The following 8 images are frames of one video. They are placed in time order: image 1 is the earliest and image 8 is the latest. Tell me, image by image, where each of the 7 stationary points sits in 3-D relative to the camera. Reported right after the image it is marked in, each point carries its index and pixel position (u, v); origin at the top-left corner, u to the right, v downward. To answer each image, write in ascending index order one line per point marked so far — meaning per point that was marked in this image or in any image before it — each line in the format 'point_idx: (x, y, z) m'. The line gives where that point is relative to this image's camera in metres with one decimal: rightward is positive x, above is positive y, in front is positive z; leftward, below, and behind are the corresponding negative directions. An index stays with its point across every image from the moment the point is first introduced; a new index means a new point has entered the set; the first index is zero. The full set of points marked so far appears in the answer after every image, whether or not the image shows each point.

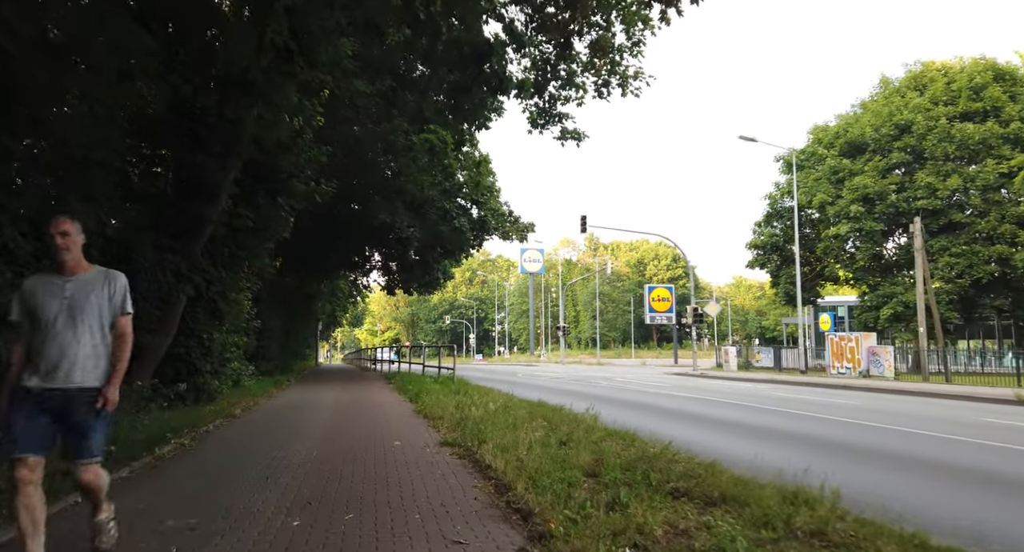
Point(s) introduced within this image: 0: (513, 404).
0: (0.0, -2.0, +10.5) m
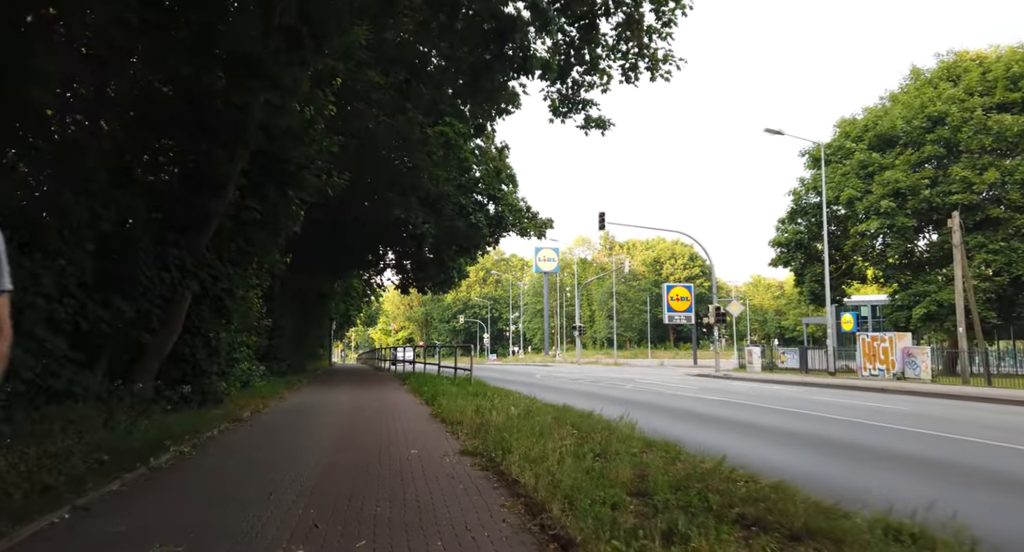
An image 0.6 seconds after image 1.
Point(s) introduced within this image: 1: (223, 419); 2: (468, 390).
0: (+0.4, -2.0, +9.8) m
1: (-4.5, -2.2, +10.3) m
2: (-0.9, -2.4, +13.9) m
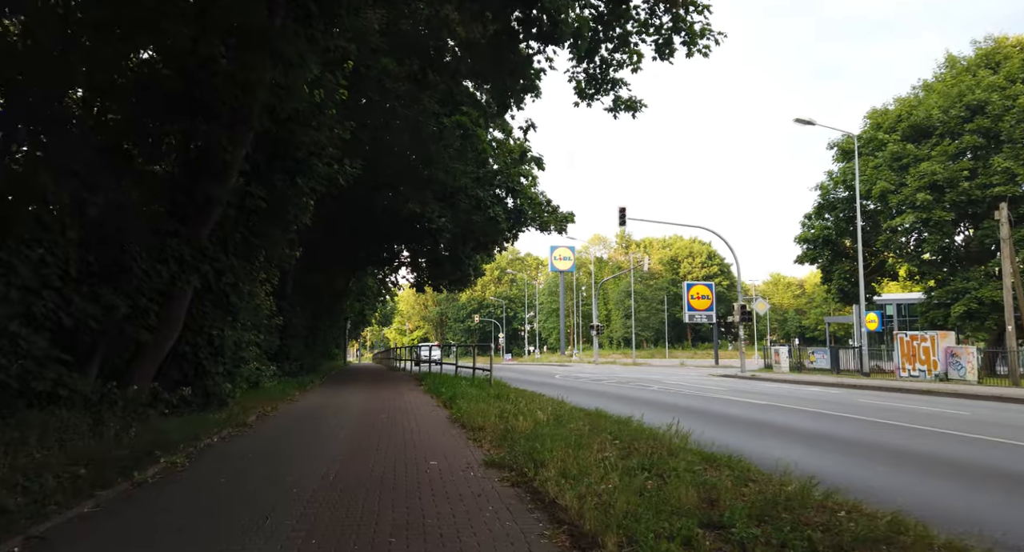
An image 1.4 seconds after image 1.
0: (+0.7, -1.8, +8.9) m
1: (-4.1, -2.1, +9.5) m
2: (-0.4, -2.3, +13.1) m
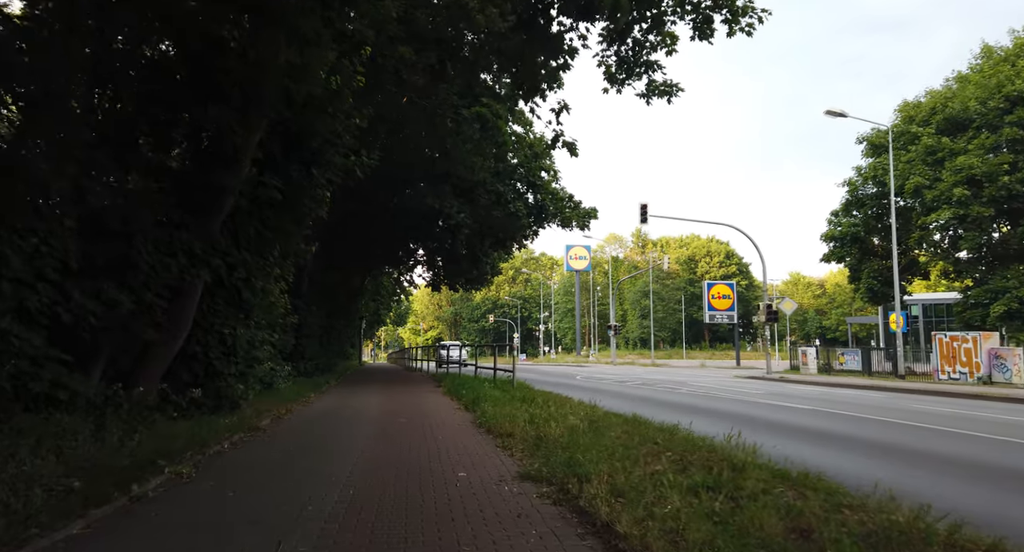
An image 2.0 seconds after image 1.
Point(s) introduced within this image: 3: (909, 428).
0: (+1.1, -1.8, +8.2) m
1: (-3.7, -2.0, +9.0) m
2: (0.0, -2.2, +12.4) m
3: (+7.4, -2.8, +12.4) m
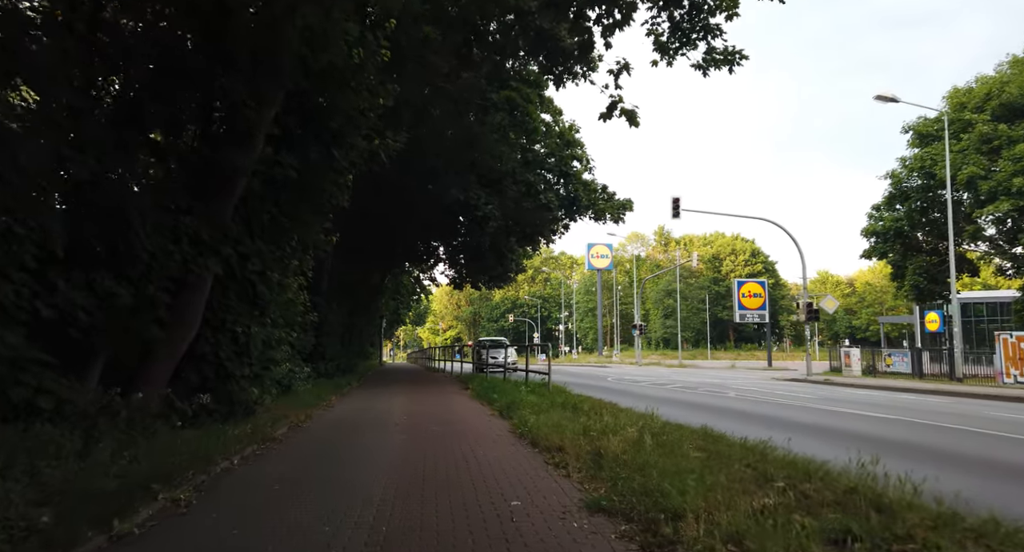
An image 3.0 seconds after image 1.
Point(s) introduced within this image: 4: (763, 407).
0: (+1.7, -1.7, +7.1) m
1: (-3.1, -1.9, +7.9) m
2: (+0.7, -2.1, +11.3) m
3: (+8.1, -2.7, +11.1) m
4: (+5.3, -2.7, +13.9) m
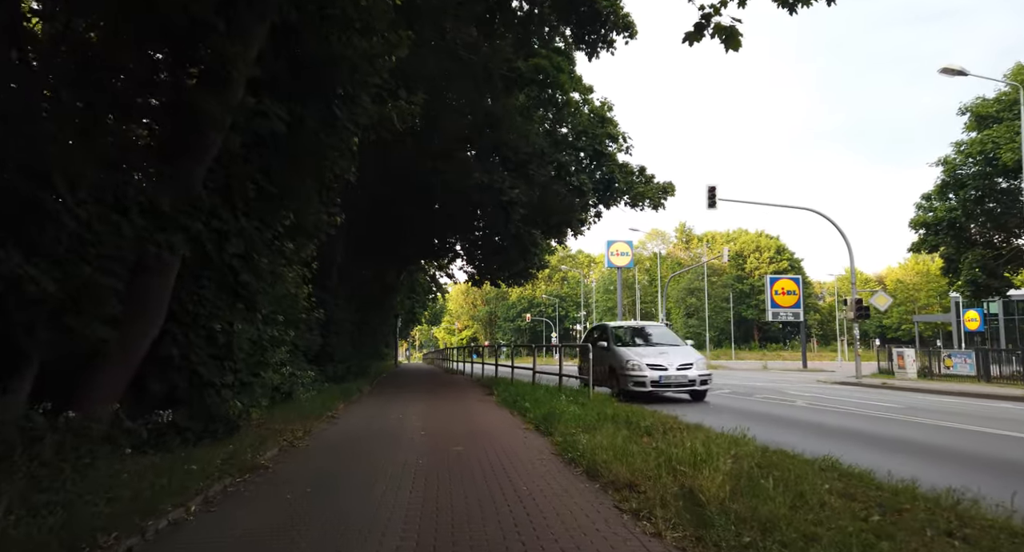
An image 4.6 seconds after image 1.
0: (+2.1, -1.5, +5.1) m
1: (-2.6, -1.8, +6.1) m
2: (+1.3, -1.9, +9.4) m
3: (+8.6, -2.5, +9.0) m
4: (+5.9, -2.5, +11.9) m
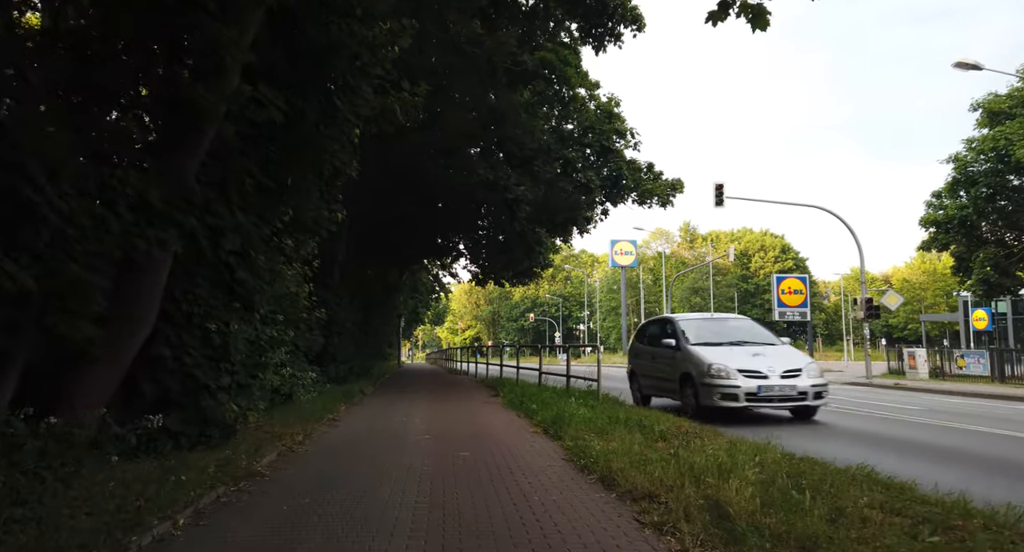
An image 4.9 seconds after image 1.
0: (+2.2, -1.5, +4.8) m
1: (-2.5, -1.7, +5.8) m
2: (+1.4, -1.9, +9.0) m
3: (+8.7, -2.5, +8.7) m
4: (+6.0, -2.5, +11.6) m
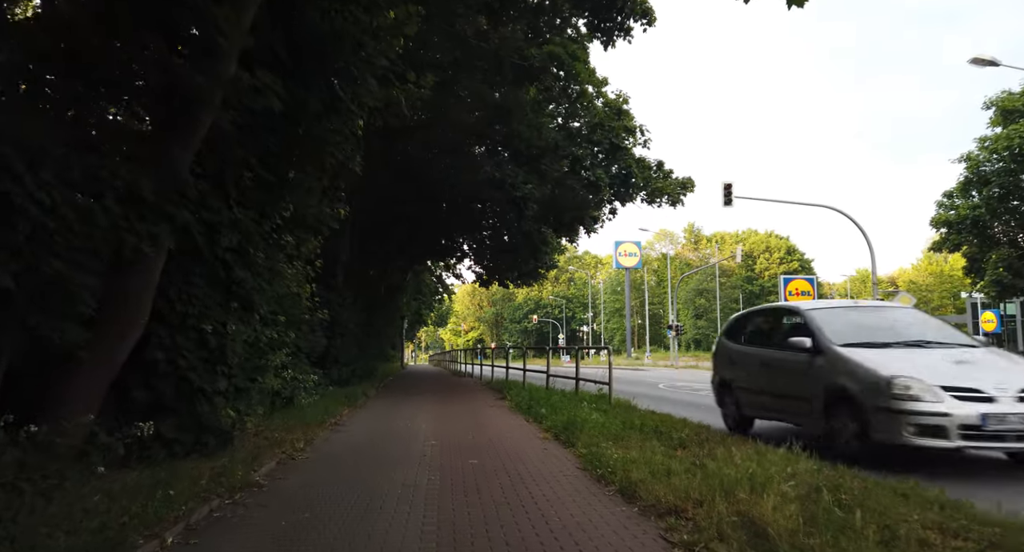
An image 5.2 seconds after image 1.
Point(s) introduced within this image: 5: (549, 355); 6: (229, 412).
0: (+2.3, -1.4, +4.4) m
1: (-2.4, -1.7, +5.4) m
2: (+1.5, -1.9, +8.7) m
3: (+8.8, -2.5, +8.2) m
4: (+6.1, -2.5, +11.2) m
5: (+0.9, -1.9, +16.4) m
6: (-3.0, -1.5, +7.2) m
